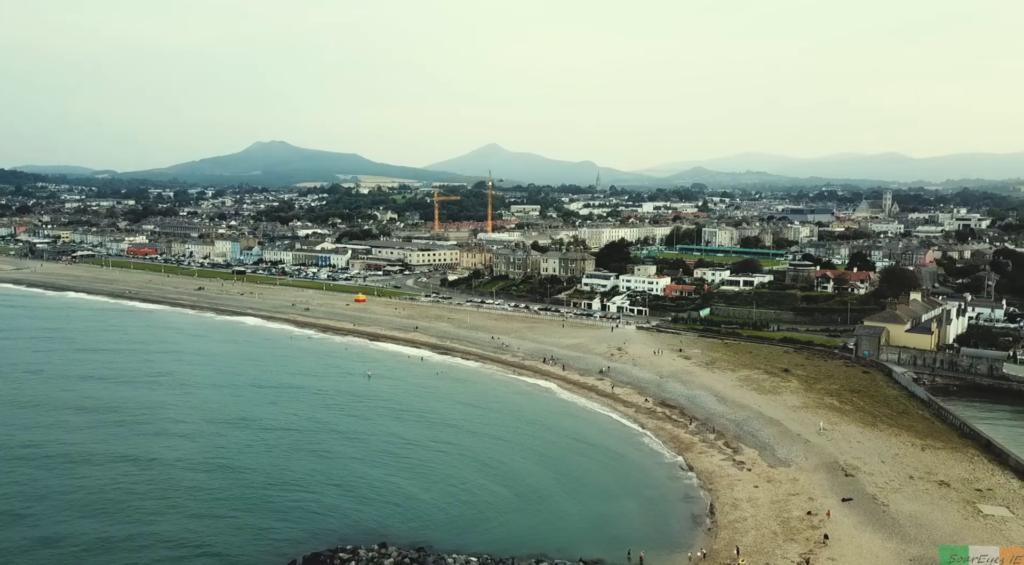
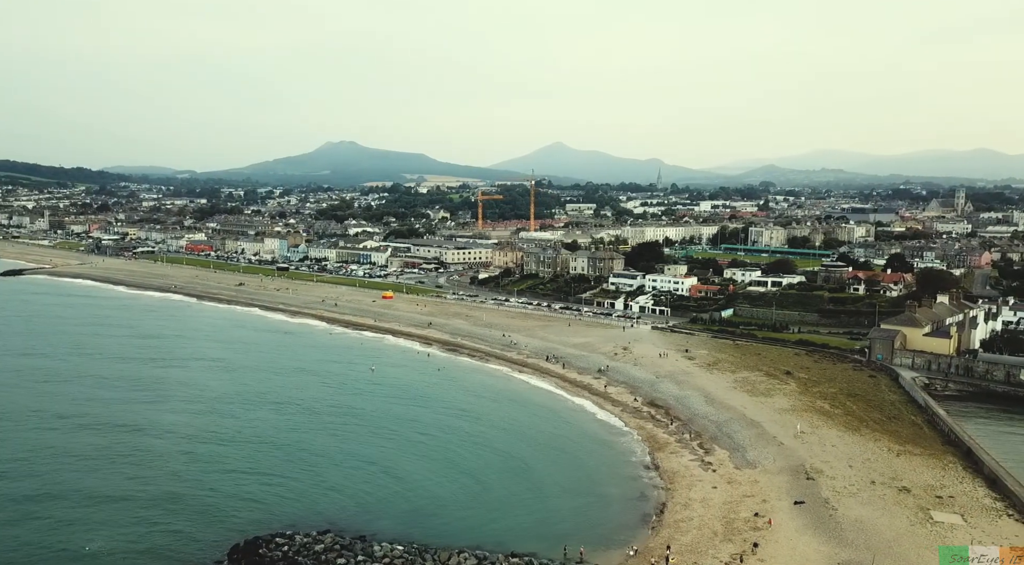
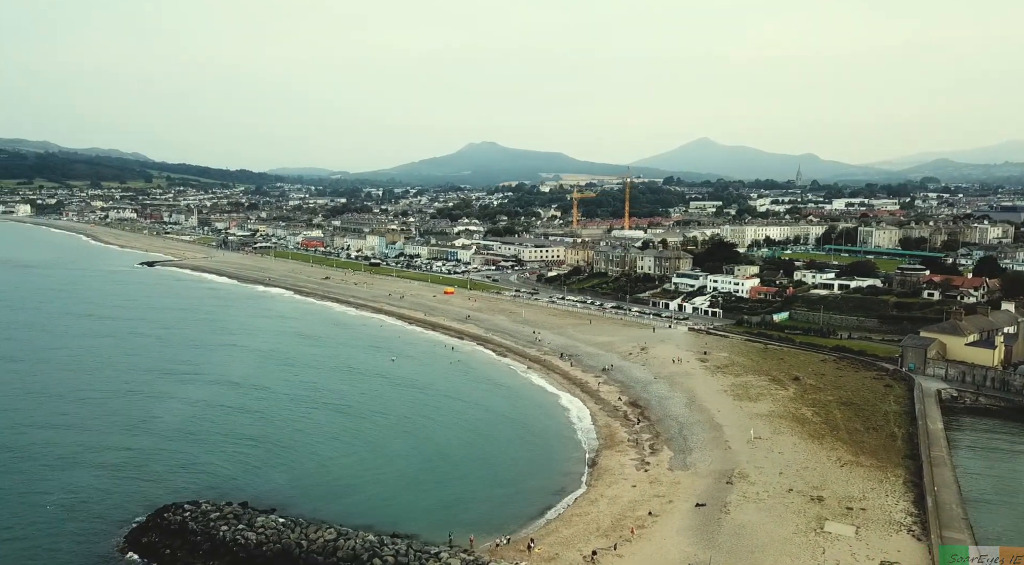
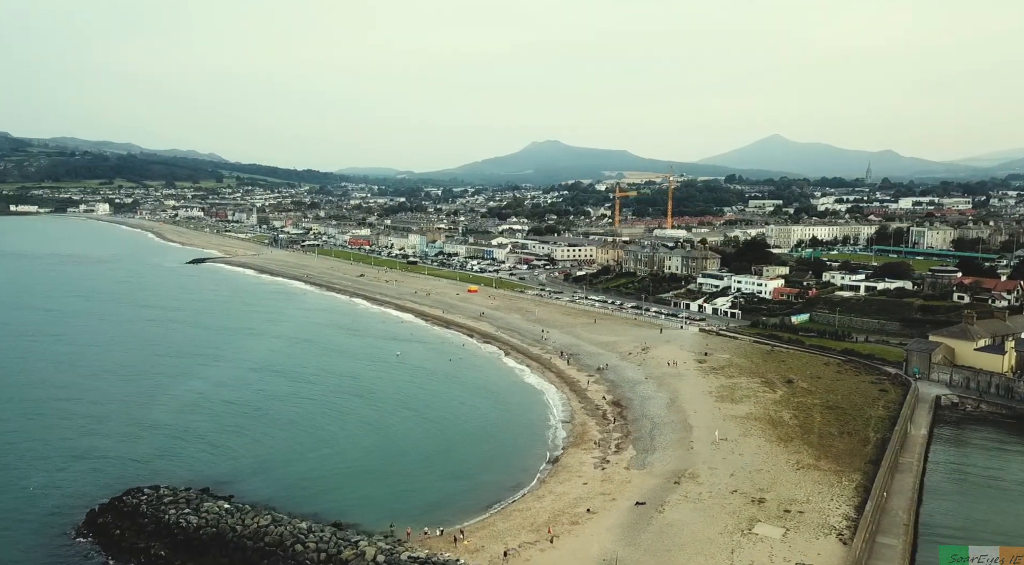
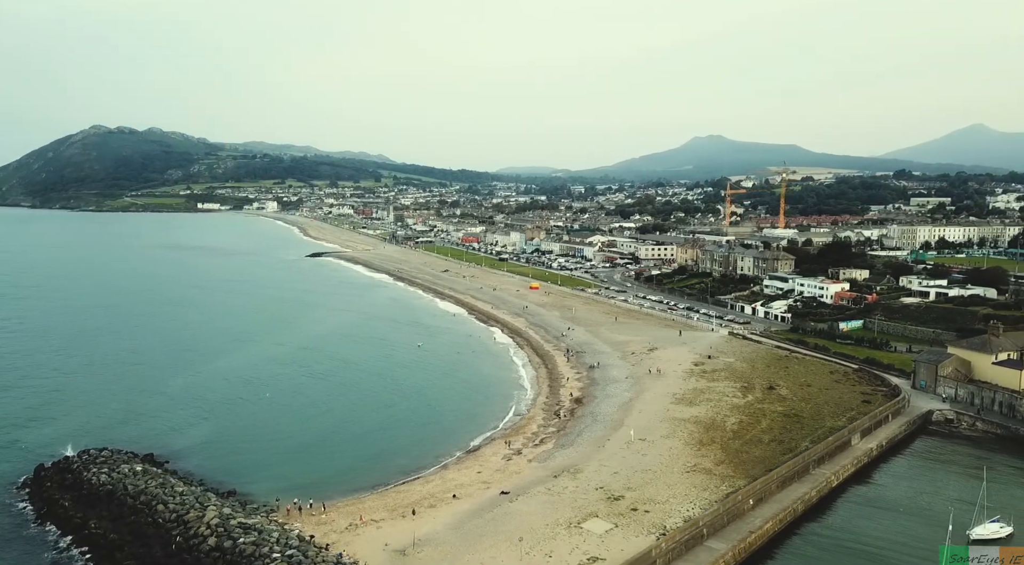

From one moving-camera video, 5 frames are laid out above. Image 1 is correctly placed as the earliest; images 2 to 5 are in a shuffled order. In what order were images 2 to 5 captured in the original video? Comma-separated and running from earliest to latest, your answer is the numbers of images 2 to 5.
2, 3, 4, 5
